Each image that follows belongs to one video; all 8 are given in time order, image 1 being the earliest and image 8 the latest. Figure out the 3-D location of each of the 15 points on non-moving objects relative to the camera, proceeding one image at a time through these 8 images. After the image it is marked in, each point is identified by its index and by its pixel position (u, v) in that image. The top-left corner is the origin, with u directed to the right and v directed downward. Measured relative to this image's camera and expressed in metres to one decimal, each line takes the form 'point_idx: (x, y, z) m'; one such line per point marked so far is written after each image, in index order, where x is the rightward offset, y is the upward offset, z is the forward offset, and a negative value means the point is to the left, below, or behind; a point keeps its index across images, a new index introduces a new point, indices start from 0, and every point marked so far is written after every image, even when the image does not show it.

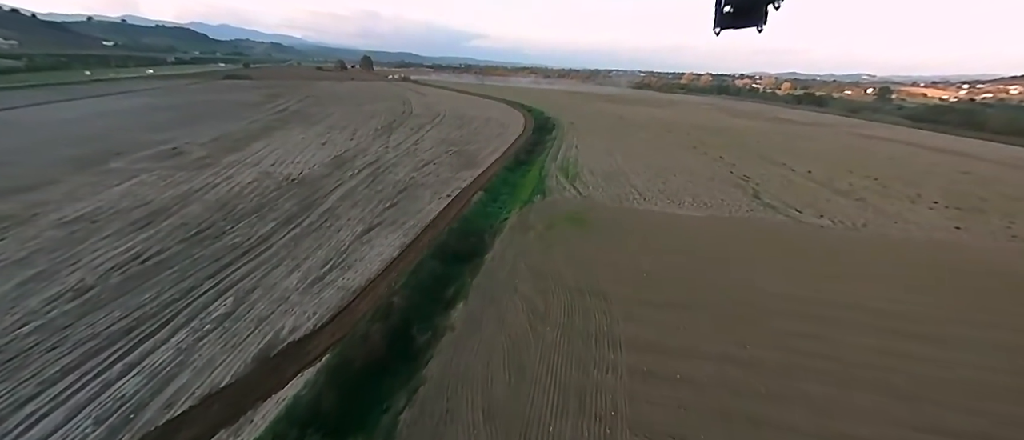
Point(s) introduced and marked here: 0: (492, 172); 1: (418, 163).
0: (-0.6, +1.6, +12.4) m
1: (-3.3, +2.0, +13.3) m
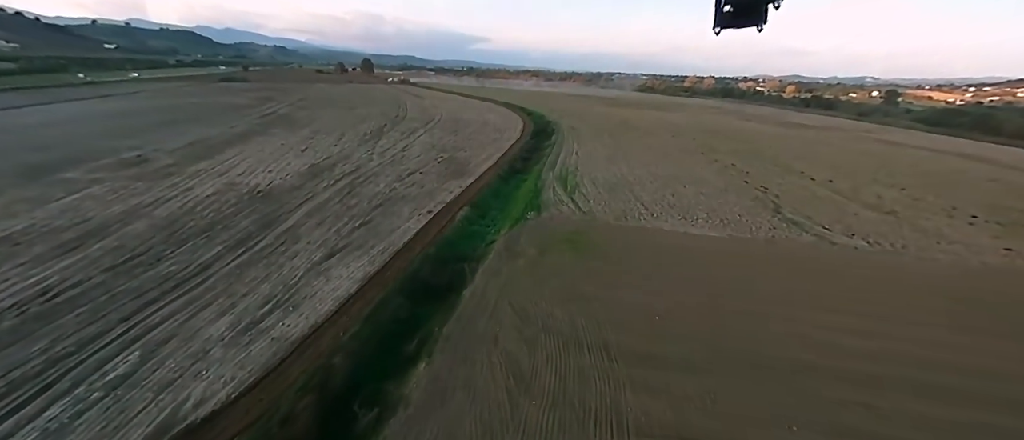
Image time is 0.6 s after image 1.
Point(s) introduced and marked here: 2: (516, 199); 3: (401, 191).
0: (-0.8, +1.2, +11.2) m
1: (-3.5, +1.5, +12.1) m
2: (+0.1, +0.5, +9.8) m
3: (-3.0, +0.8, +10.2) m
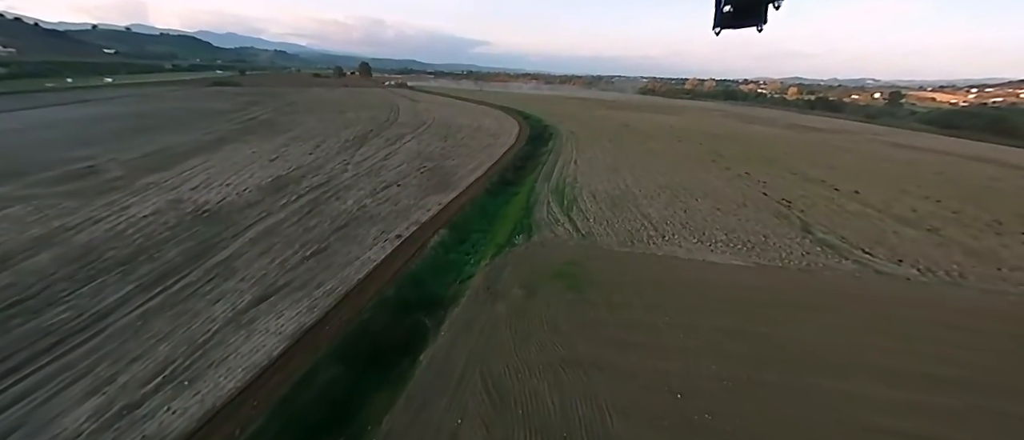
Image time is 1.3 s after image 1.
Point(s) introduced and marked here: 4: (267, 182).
0: (-1.1, +0.6, +9.8) m
1: (-3.8, +1.0, +10.7) m
2: (-0.2, 0.0, +8.5) m
3: (-3.3, +0.2, +8.8) m
4: (-6.8, +1.1, +10.7) m
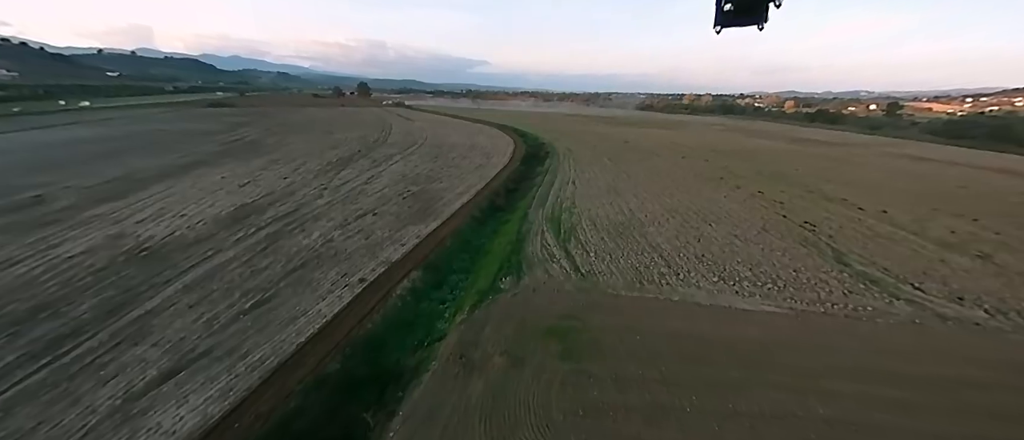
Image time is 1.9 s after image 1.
0: (-1.4, -0.1, +8.7) m
1: (-4.0, +0.2, +9.6) m
2: (-0.4, -0.6, +7.3) m
3: (-3.5, -0.5, +7.7) m
4: (-7.1, +0.2, +9.5) m
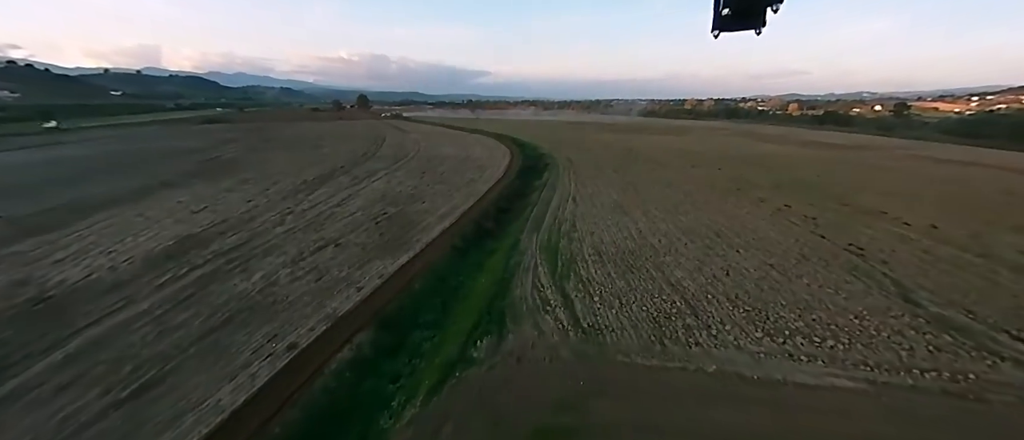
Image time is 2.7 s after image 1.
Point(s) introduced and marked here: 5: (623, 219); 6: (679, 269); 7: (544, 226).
0: (-1.6, -0.7, +7.2) m
1: (-4.3, -0.5, +8.1) m
2: (-0.7, -1.2, +5.8) m
3: (-3.8, -1.1, +6.2) m
4: (-7.3, -0.5, +8.1) m
5: (+2.7, 0.0, +9.3) m
6: (+2.9, -0.9, +6.7) m
7: (+0.7, -0.1, +8.9) m
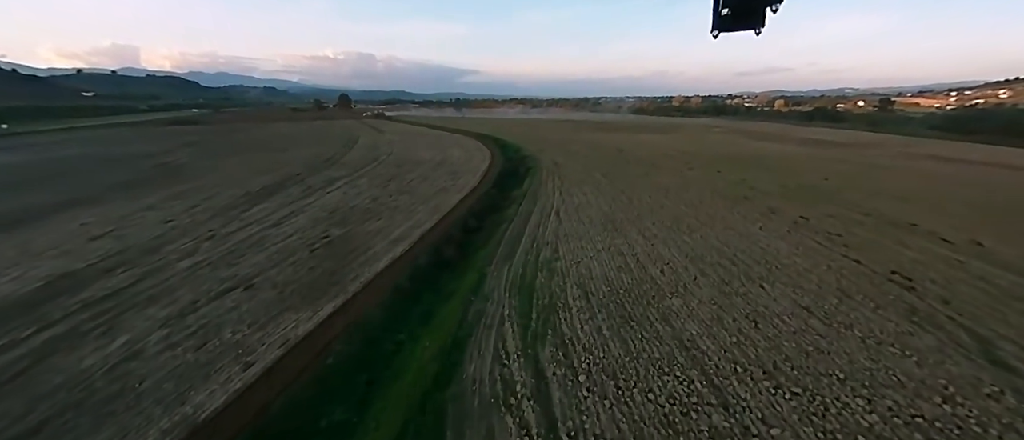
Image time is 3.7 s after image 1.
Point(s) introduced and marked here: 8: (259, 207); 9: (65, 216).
0: (-2.2, -1.2, +5.5) m
1: (-4.9, -1.0, +6.3) m
2: (-1.2, -1.7, +4.1) m
3: (-4.3, -1.7, +4.4) m
4: (-7.9, -1.1, +6.3) m
5: (+2.1, -0.4, +7.7) m
6: (+2.4, -1.3, +5.1) m
7: (+0.1, -0.6, +7.2) m
8: (-6.9, +0.3, +10.5) m
9: (-11.8, +0.1, +10.2) m
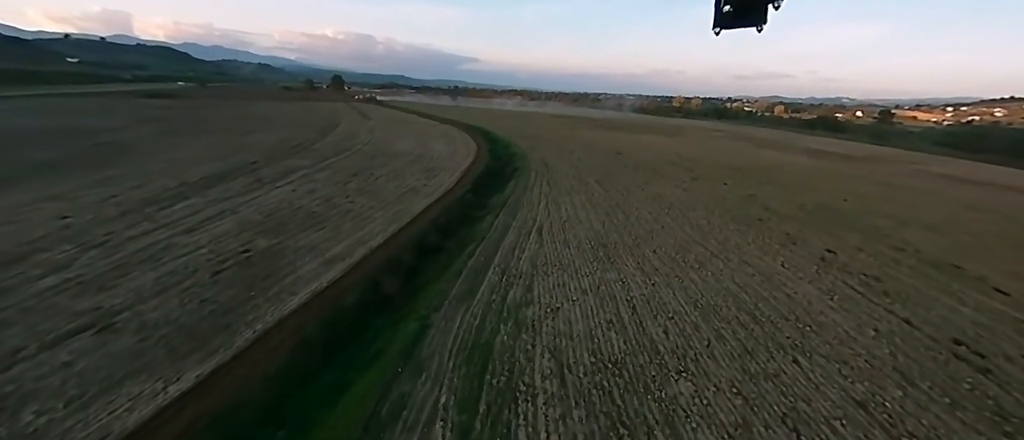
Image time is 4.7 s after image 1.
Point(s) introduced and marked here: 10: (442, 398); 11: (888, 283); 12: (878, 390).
0: (-2.8, -1.5, +3.9) m
1: (-5.5, -1.2, +4.7) m
2: (-1.8, -2.1, +2.5) m
3: (-4.9, -1.9, +2.8) m
4: (-8.5, -1.1, +4.6) m
5: (+1.5, -0.9, +6.1) m
6: (+1.8, -1.9, +3.6) m
7: (-0.4, -1.0, +5.7) m
8: (-7.4, +0.3, +8.8) m
9: (-12.4, +0.4, +8.4) m
10: (-0.7, -1.7, +3.7) m
11: (+6.7, -1.1, +6.9) m
12: (+4.1, -1.8, +4.3) m
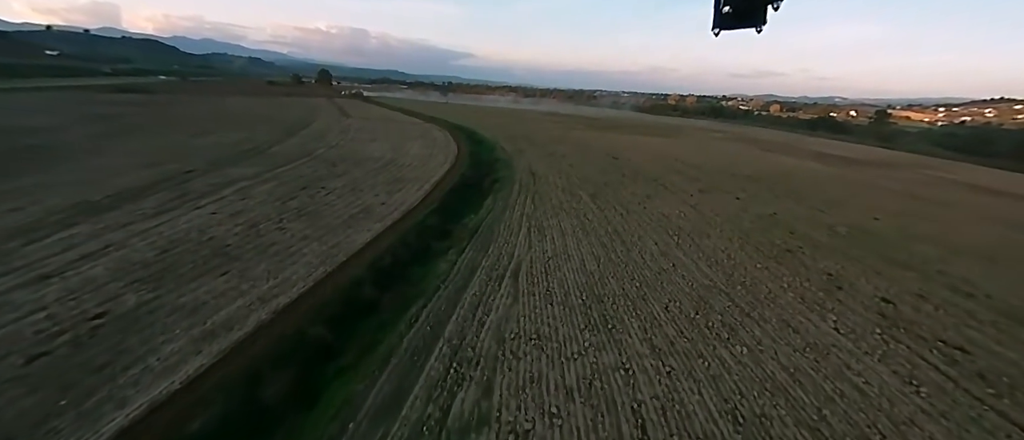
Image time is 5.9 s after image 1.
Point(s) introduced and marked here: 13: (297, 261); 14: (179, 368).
0: (-3.2, -2.2, +2.0) m
1: (-5.9, -1.8, +2.8) m
2: (-2.3, -2.8, +0.7) m
3: (-5.4, -2.5, +0.9) m
4: (-8.9, -1.8, +2.7) m
5: (+1.0, -1.6, +4.4) m
6: (+1.3, -2.5, +1.8) m
7: (-0.9, -1.6, +3.9) m
8: (-7.9, -0.3, +6.9) m
9: (-12.9, -0.2, +6.4) m
10: (-1.2, -2.3, +1.9) m
11: (+6.2, -1.8, +5.2) m
12: (+3.6, -2.5, +2.6) m
13: (-3.4, -0.7, +6.4) m
14: (-3.3, -1.5, +4.0) m
